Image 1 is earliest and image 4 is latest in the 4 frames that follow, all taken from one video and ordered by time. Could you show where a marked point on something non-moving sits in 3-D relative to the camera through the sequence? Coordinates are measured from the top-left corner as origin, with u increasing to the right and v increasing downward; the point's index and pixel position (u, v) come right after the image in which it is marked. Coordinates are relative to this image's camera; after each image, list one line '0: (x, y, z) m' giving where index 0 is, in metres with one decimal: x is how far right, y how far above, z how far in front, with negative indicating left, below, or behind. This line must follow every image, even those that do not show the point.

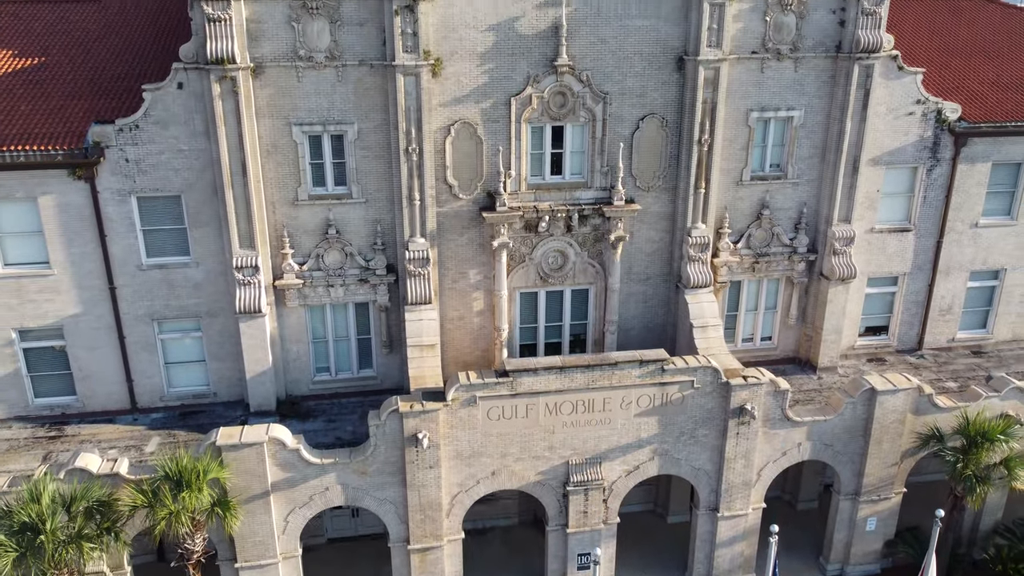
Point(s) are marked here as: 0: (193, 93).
0: (-5.9, +3.6, +20.0) m
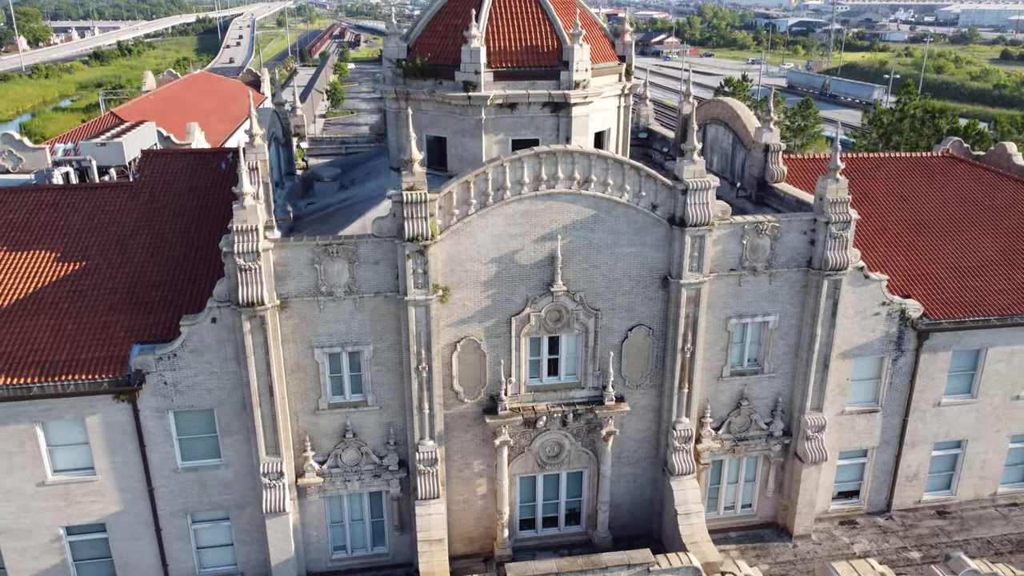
0: (-5.9, -0.8, +22.2) m
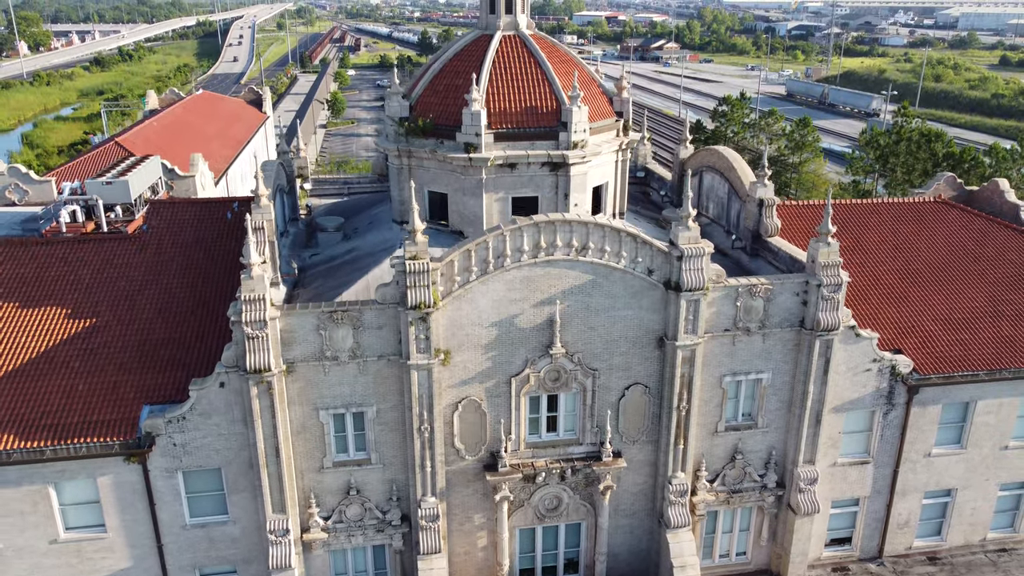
0: (-5.9, -2.1, +22.8) m
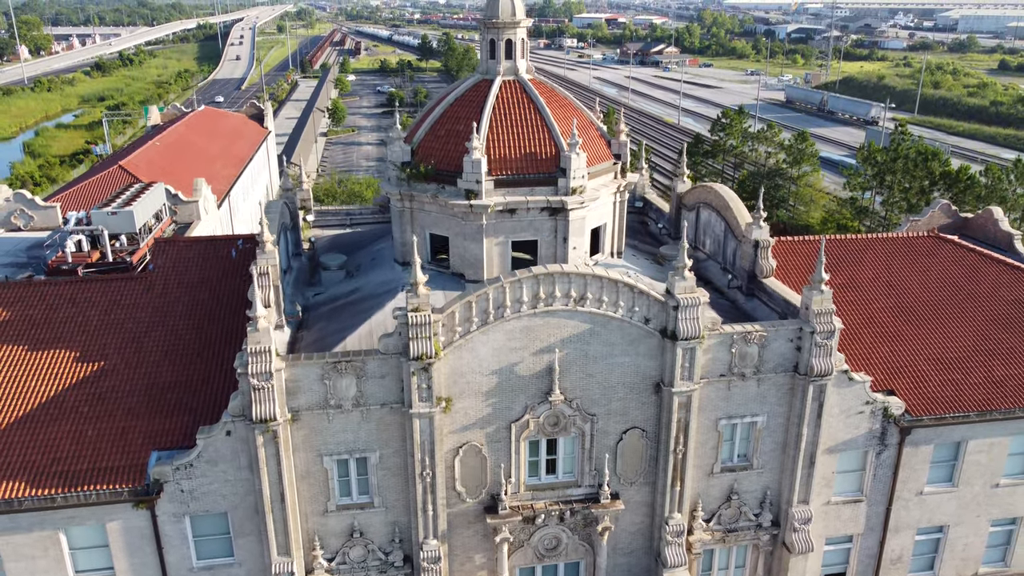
0: (-5.9, -3.2, +23.4) m
